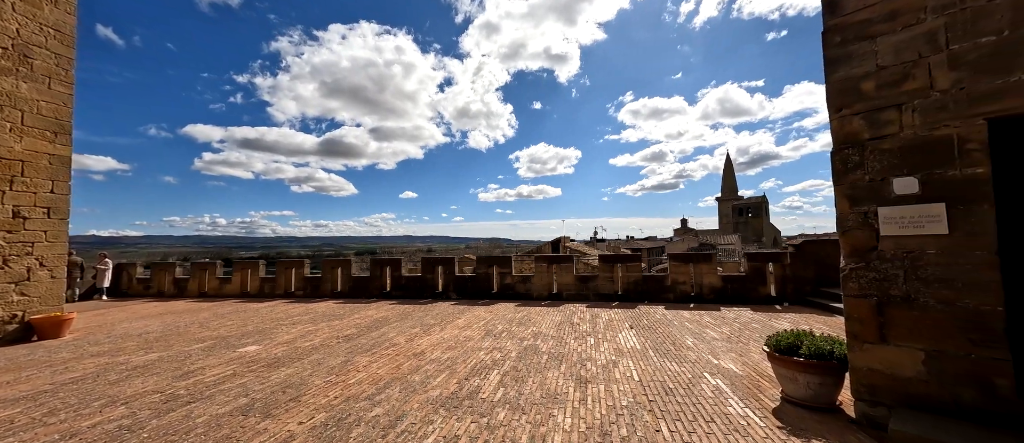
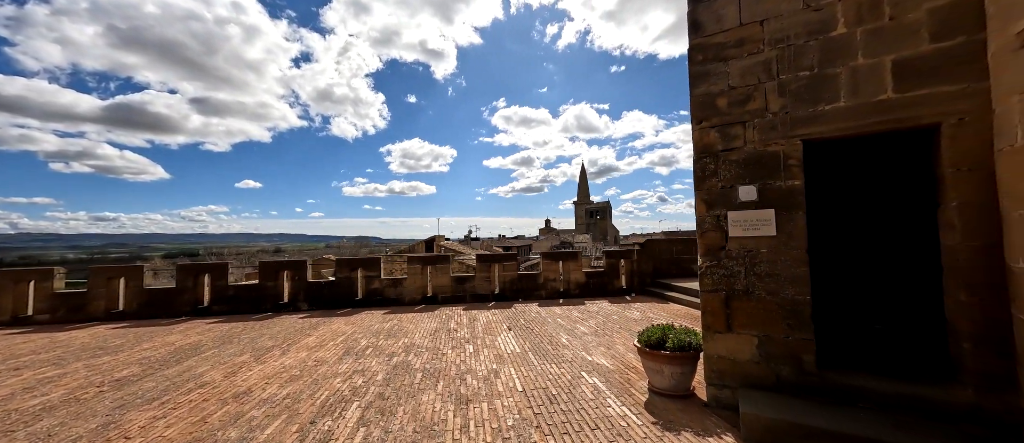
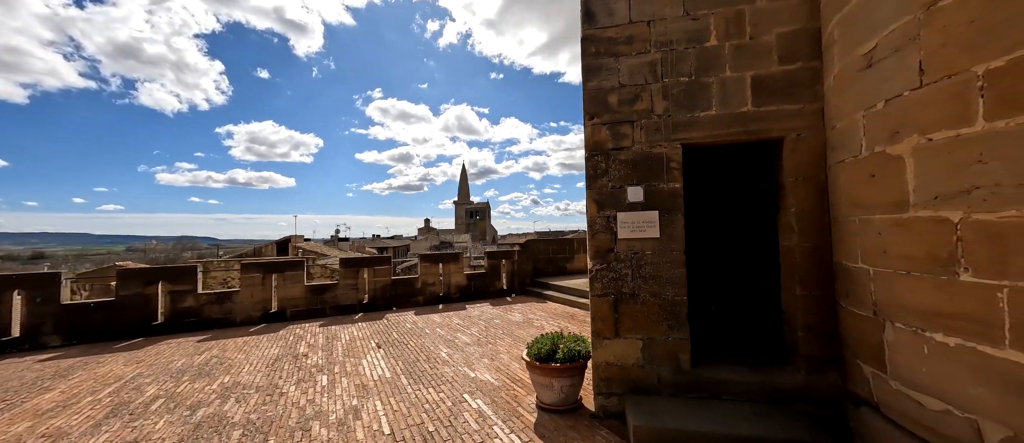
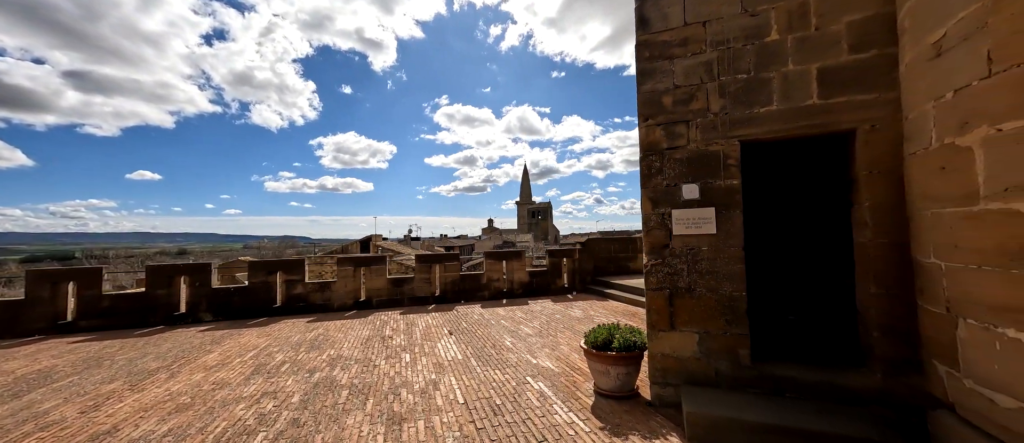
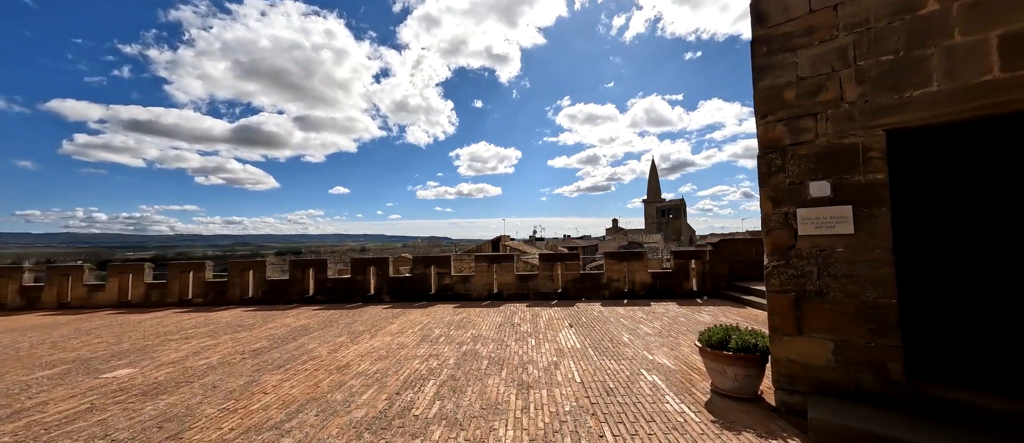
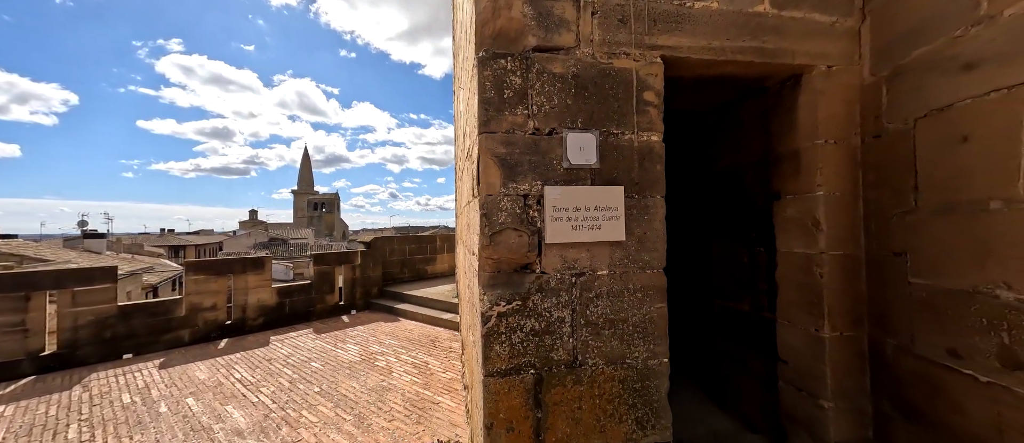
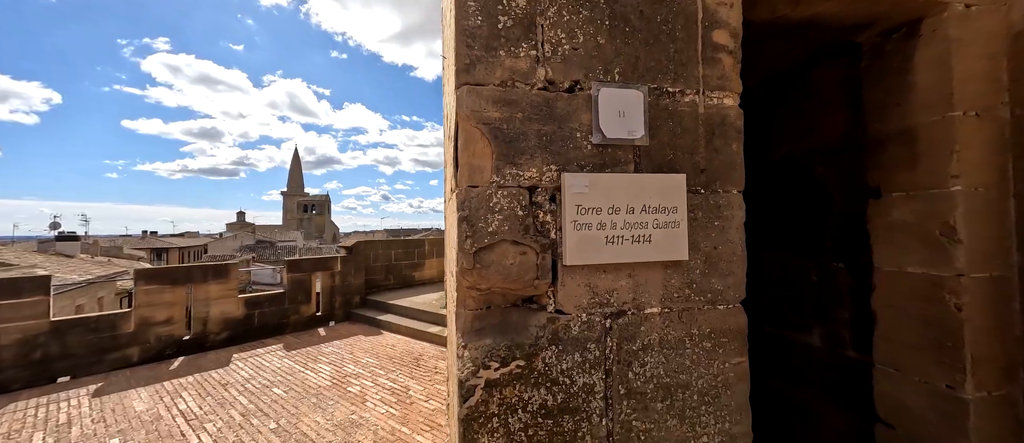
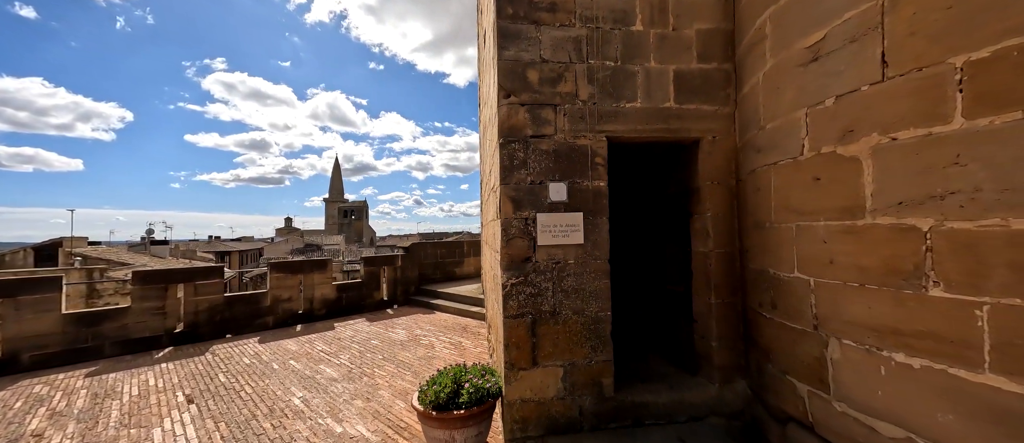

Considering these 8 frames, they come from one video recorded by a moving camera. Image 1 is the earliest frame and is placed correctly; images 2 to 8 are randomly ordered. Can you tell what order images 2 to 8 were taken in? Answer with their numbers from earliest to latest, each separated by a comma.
5, 2, 4, 3, 8, 6, 7
